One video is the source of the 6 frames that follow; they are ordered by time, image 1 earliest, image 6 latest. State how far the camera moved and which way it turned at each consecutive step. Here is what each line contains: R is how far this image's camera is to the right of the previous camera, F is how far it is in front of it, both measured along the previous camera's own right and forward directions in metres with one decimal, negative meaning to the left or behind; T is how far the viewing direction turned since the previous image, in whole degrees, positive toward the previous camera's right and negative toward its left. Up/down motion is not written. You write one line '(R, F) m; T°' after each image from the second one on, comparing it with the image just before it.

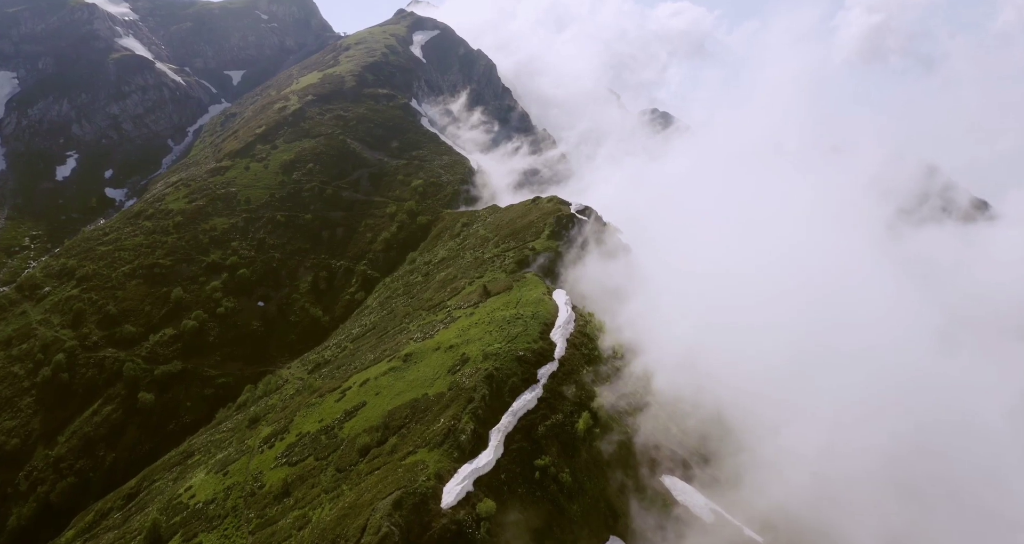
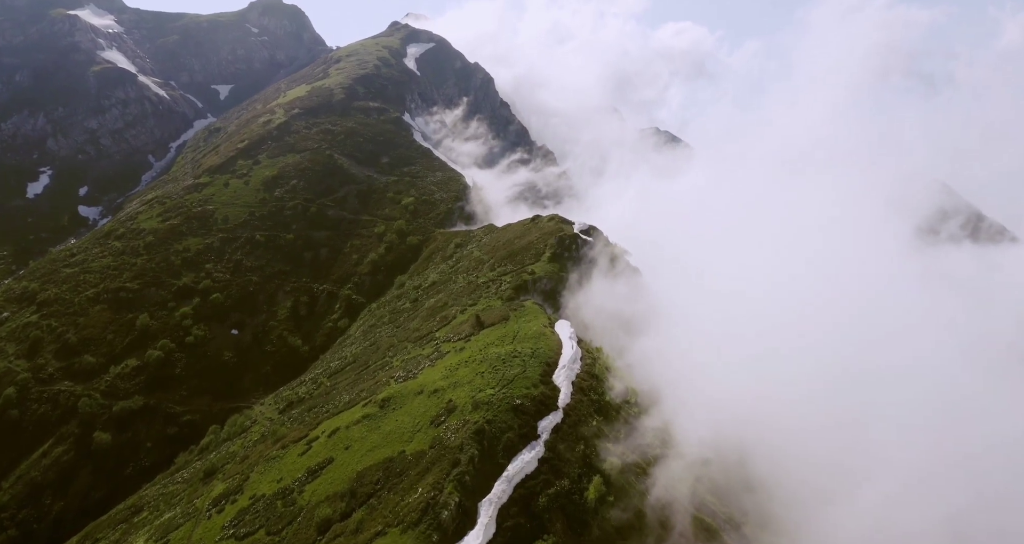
(+0.4, +12.8) m; 0°
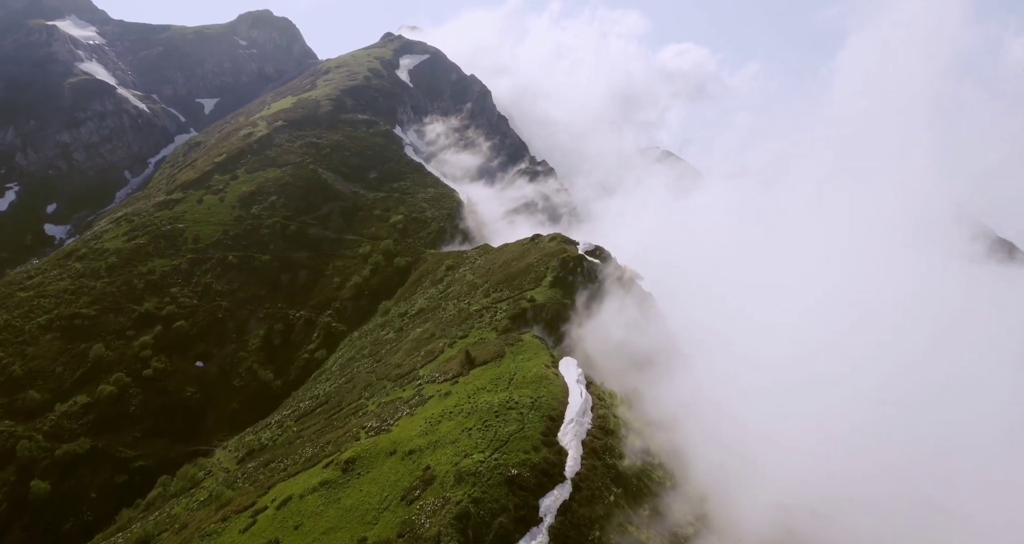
(+0.4, +14.0) m; 0°
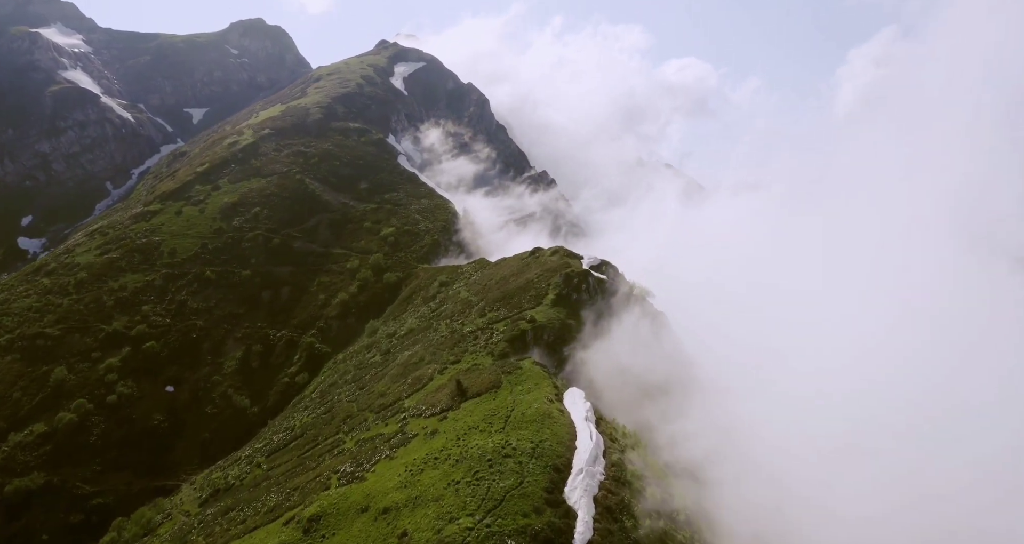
(+0.2, +9.8) m; 0°
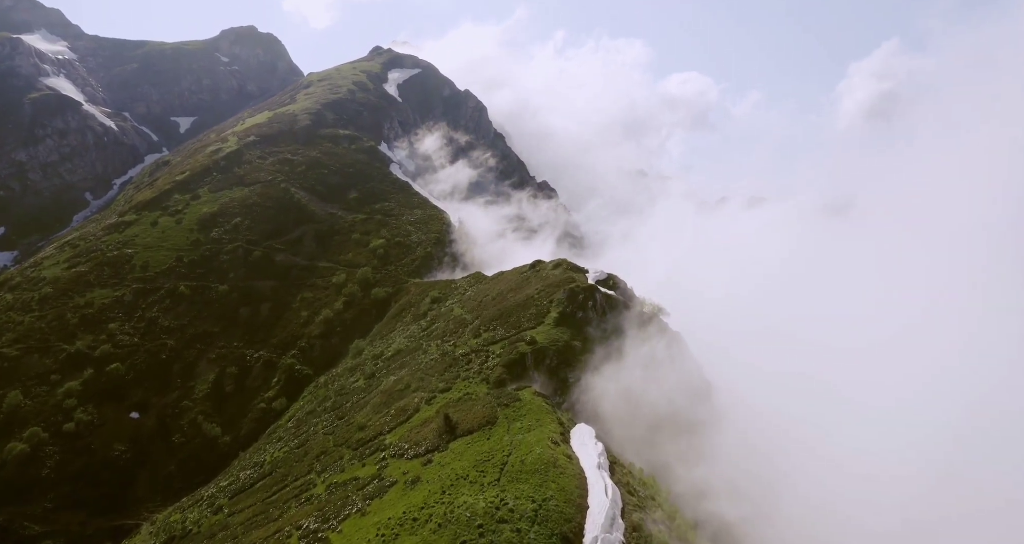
(+0.2, +9.7) m; 0°
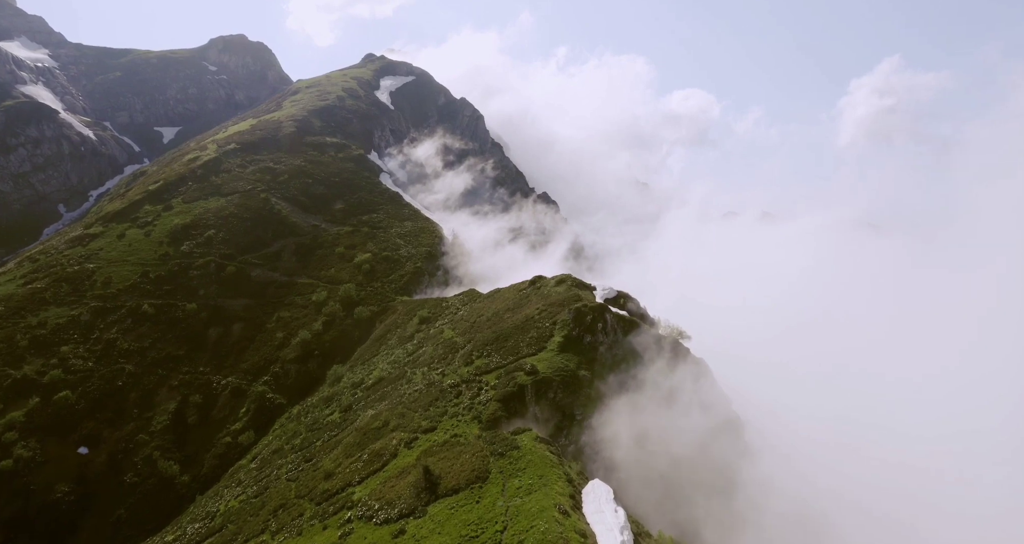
(+0.2, +11.3) m; 0°
